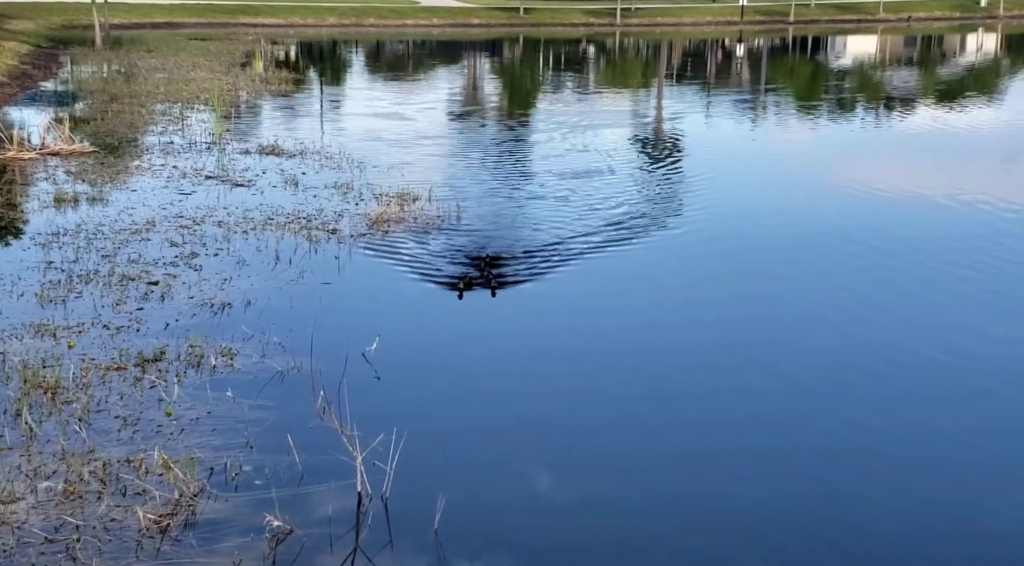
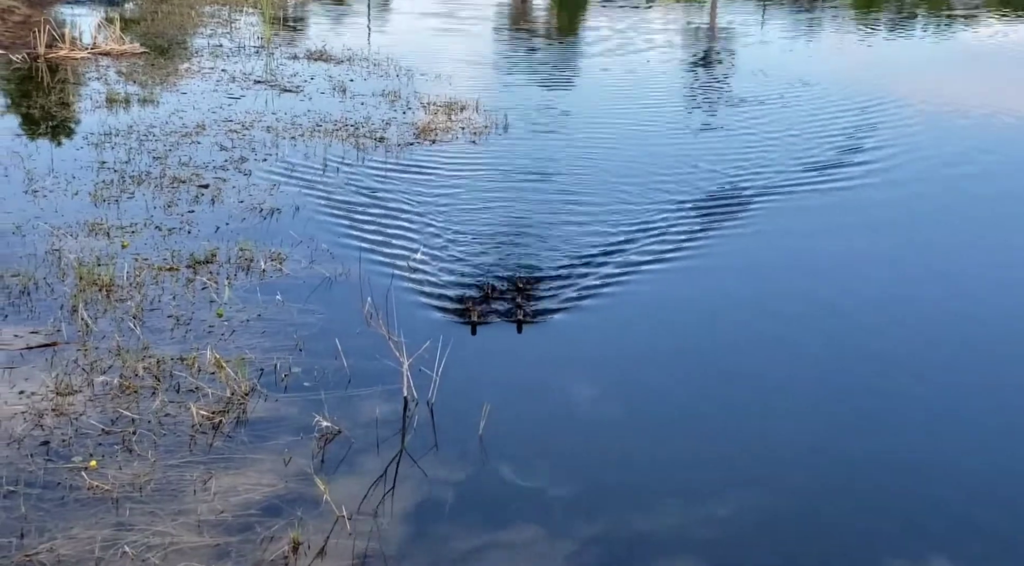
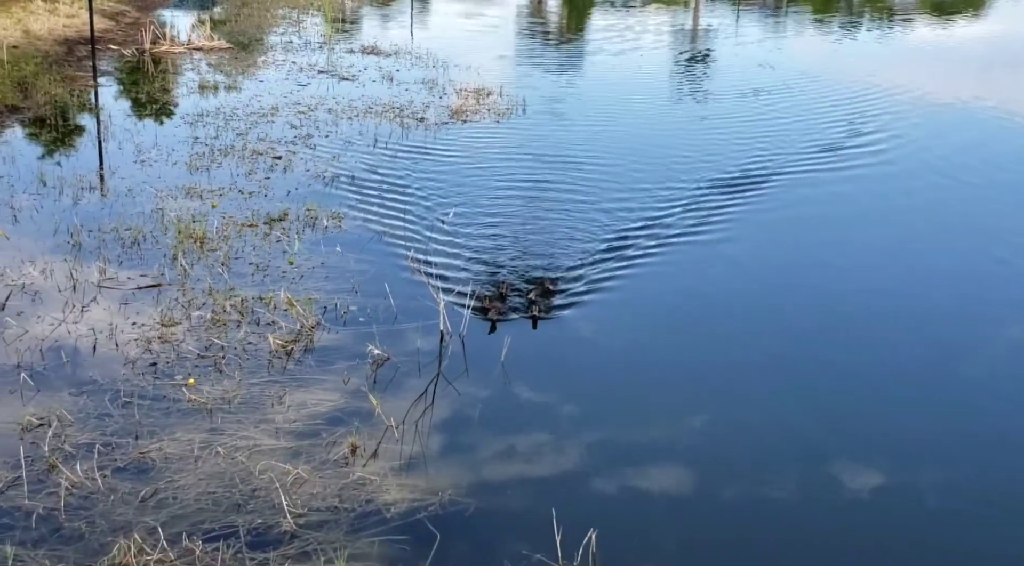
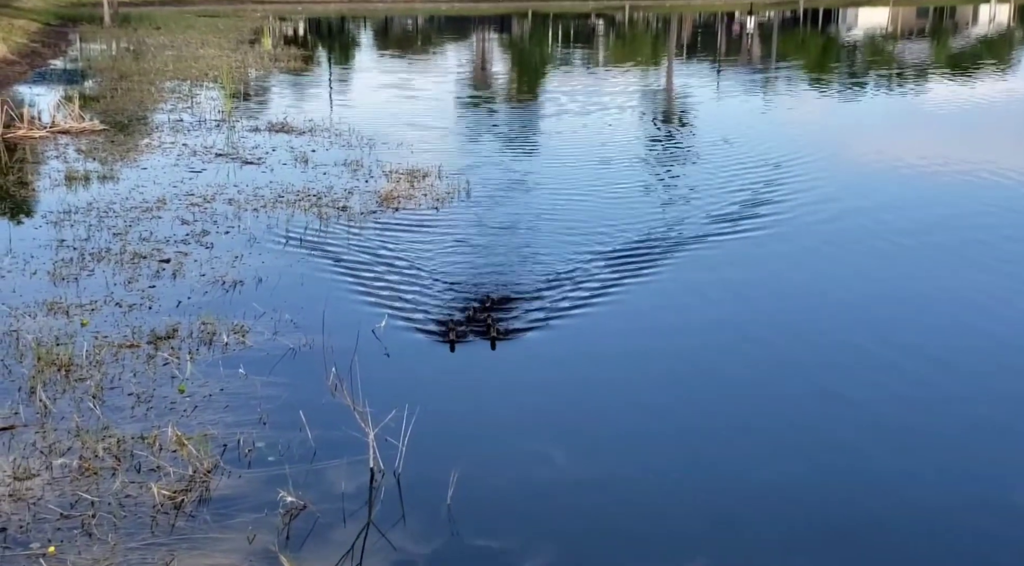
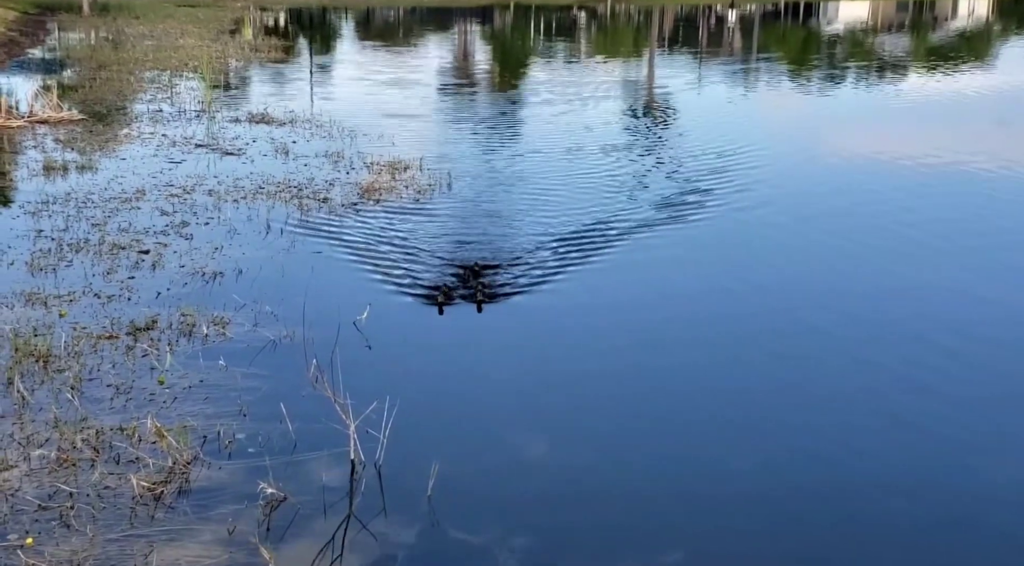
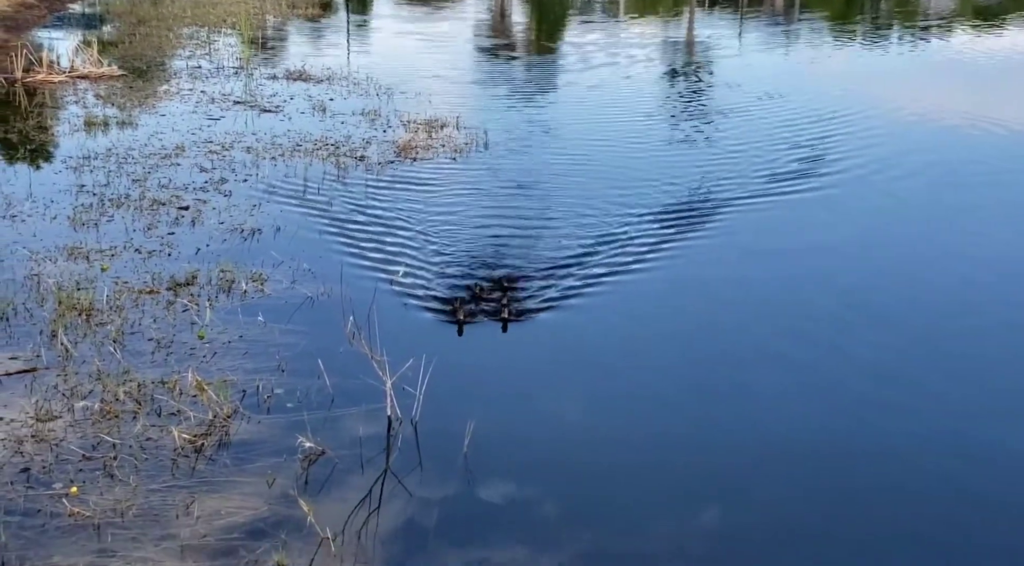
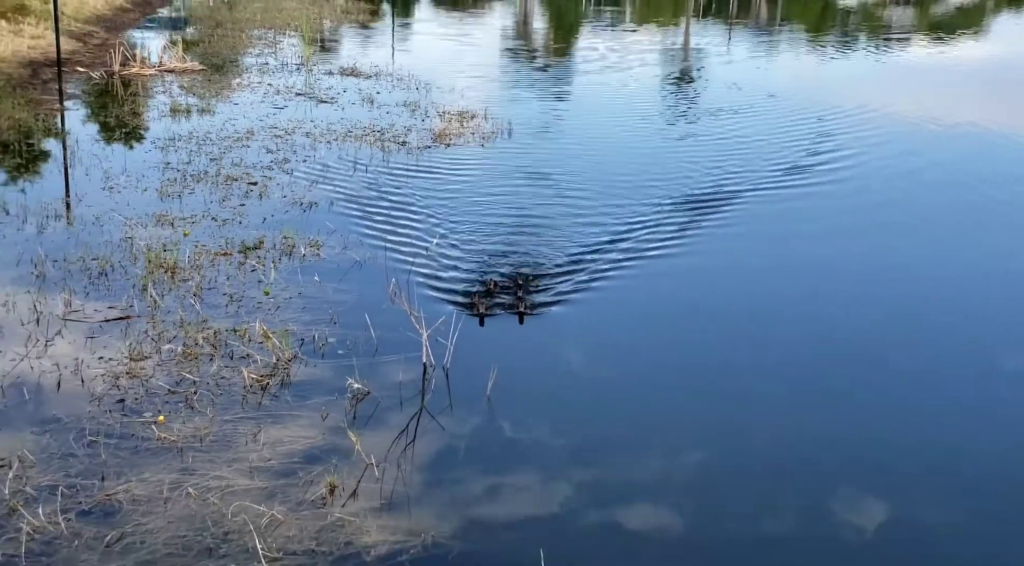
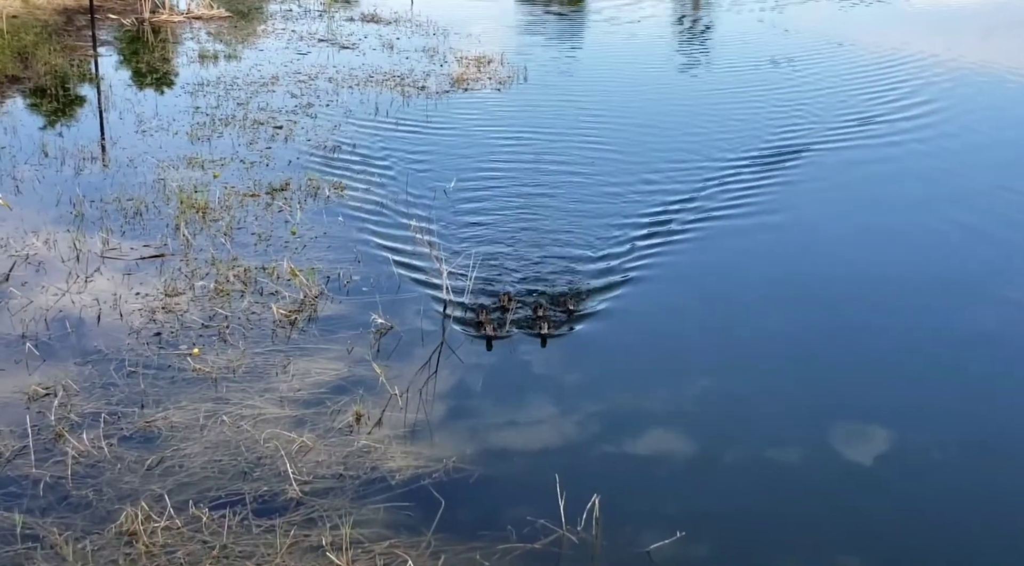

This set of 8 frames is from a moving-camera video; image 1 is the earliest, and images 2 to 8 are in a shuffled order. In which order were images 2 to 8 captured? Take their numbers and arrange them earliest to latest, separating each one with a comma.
5, 4, 6, 2, 7, 3, 8
